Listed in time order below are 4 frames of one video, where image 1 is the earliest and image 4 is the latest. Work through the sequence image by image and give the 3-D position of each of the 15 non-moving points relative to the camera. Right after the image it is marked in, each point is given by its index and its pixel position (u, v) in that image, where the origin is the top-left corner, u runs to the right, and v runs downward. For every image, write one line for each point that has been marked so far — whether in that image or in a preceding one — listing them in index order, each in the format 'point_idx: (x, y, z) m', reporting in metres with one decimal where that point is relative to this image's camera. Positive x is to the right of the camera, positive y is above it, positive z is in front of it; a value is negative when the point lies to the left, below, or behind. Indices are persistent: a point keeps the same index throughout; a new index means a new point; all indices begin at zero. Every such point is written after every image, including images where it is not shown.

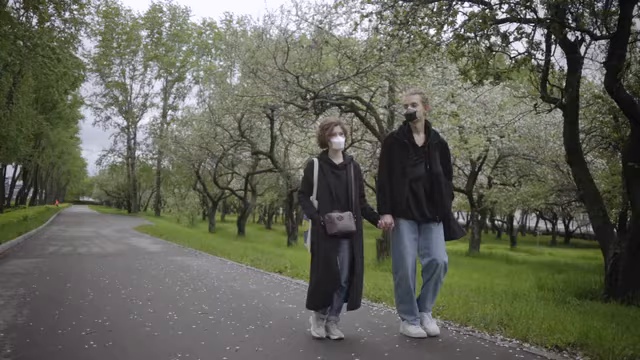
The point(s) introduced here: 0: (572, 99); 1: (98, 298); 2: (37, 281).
0: (+4.6, +1.5, +12.0) m
1: (-2.8, -1.5, +8.1) m
2: (-4.5, -1.6, +10.2) m
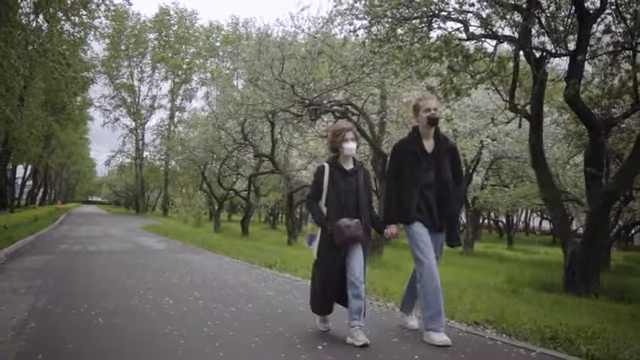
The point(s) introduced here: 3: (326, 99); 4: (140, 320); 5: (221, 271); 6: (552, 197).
0: (+4.3, +1.4, +13.0) m
1: (-3.0, -1.5, +9.3) m
2: (-4.8, -1.6, +11.4) m
3: (+0.2, +2.4, +19.1) m
4: (-1.8, -1.4, +6.6) m
5: (-1.8, -1.6, +11.7) m
6: (+4.6, -0.3, +13.1) m
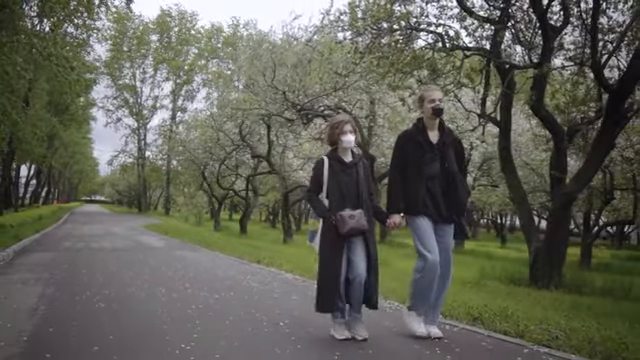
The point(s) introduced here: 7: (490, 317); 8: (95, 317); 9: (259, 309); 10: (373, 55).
0: (+4.0, +1.4, +14.0) m
1: (-3.4, -1.6, +10.3) m
2: (-5.1, -1.7, +12.4) m
3: (-0.1, +2.3, +20.1) m
4: (-2.2, -1.5, +7.6) m
5: (-2.1, -1.7, +12.7) m
6: (+4.3, -0.4, +14.1) m
7: (+1.7, -1.3, +6.3) m
8: (-2.4, -1.5, +6.9) m
9: (-0.7, -1.4, +7.2) m
10: (+1.1, +2.7, +14.1) m
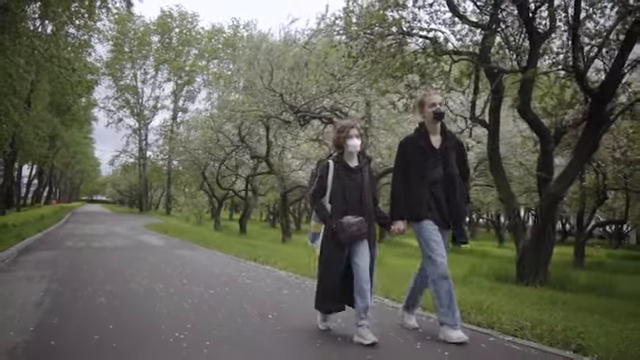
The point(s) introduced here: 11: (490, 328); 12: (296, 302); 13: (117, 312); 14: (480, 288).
0: (+3.9, +1.3, +14.4) m
1: (-3.5, -1.6, +10.7) m
2: (-5.2, -1.7, +12.8) m
3: (-0.2, +2.3, +20.5) m
4: (-2.3, -1.5, +8.0) m
5: (-2.2, -1.7, +13.1) m
6: (+4.2, -0.4, +14.5) m
7: (+1.5, -1.4, +6.8) m
8: (-2.5, -1.5, +7.3) m
9: (-0.8, -1.5, +7.6) m
10: (+1.0, +2.7, +14.6) m
11: (+1.6, -1.4, +6.0) m
12: (-0.3, -1.5, +7.9) m
13: (-2.2, -1.5, +7.1) m
14: (+2.5, -1.7, +10.2) m
